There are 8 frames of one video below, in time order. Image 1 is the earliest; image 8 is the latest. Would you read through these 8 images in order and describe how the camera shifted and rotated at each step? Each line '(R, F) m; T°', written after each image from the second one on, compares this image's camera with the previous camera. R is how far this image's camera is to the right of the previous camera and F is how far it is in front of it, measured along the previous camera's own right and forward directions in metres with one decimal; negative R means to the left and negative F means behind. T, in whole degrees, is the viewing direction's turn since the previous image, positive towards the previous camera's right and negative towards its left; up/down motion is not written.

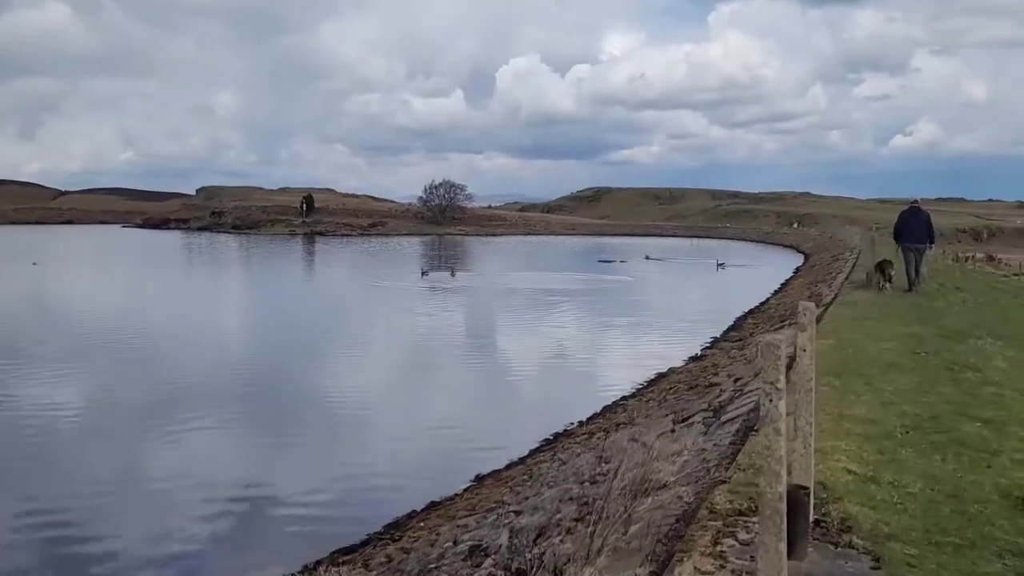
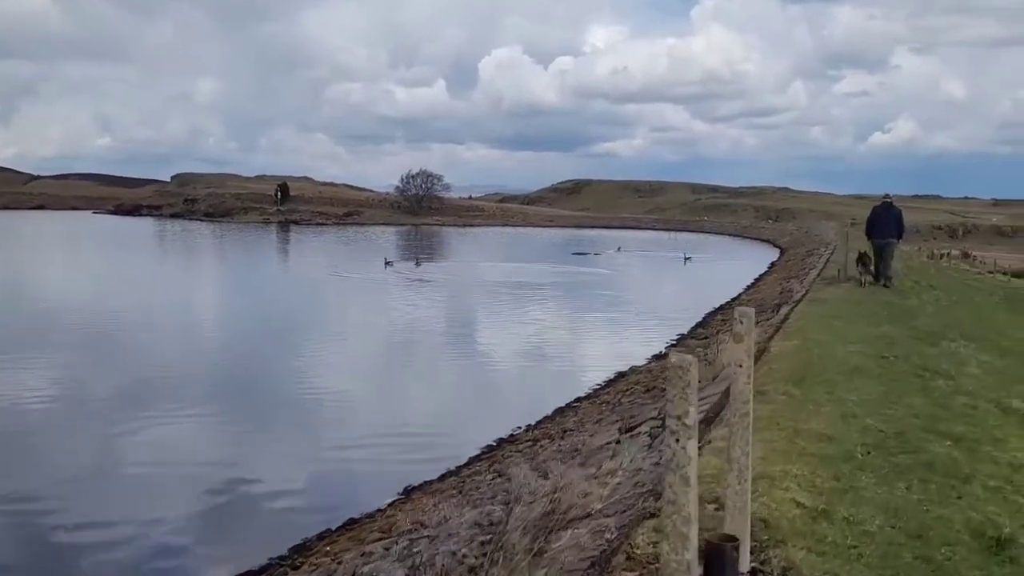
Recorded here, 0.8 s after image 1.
(+0.4, +0.7) m; +1°
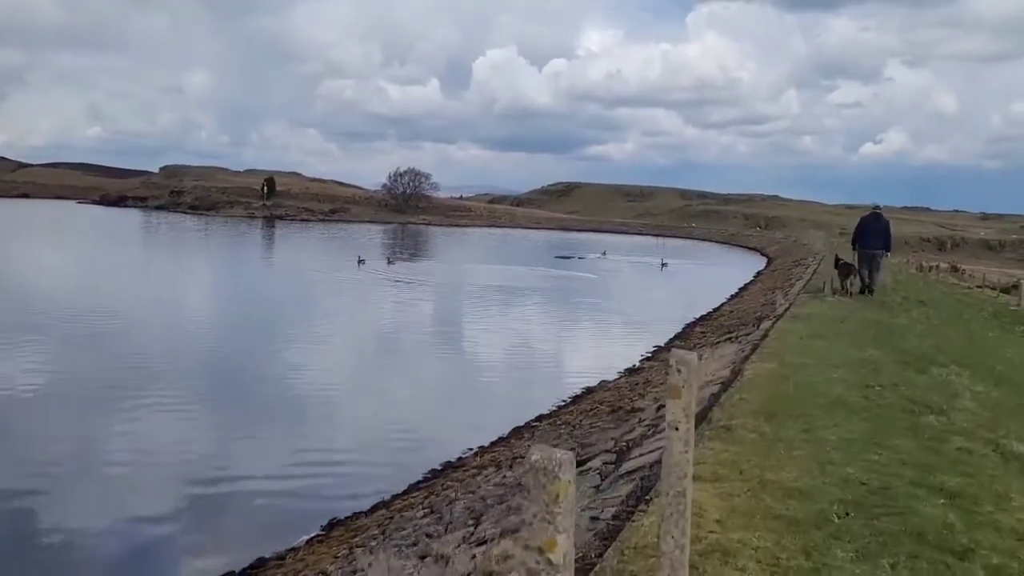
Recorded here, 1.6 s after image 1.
(+0.4, +0.8) m; +1°
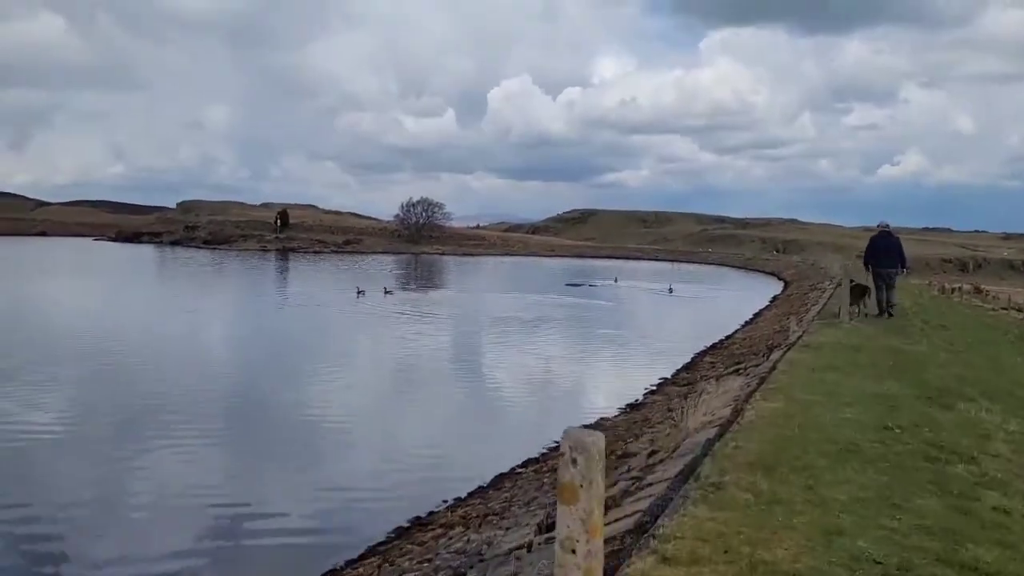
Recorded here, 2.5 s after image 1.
(+0.4, +0.8) m; -1°
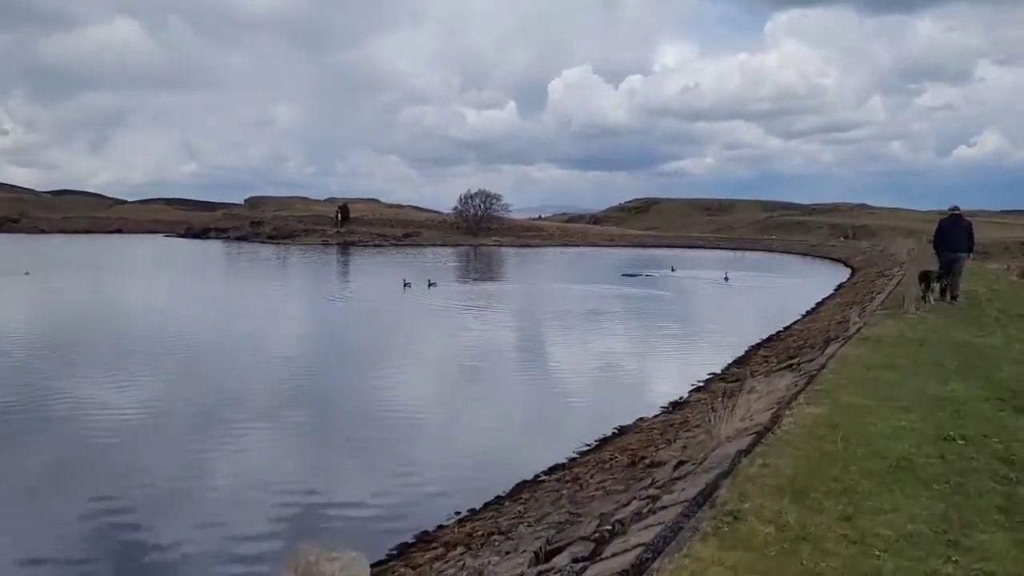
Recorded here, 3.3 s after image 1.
(+0.4, +0.7) m; -4°
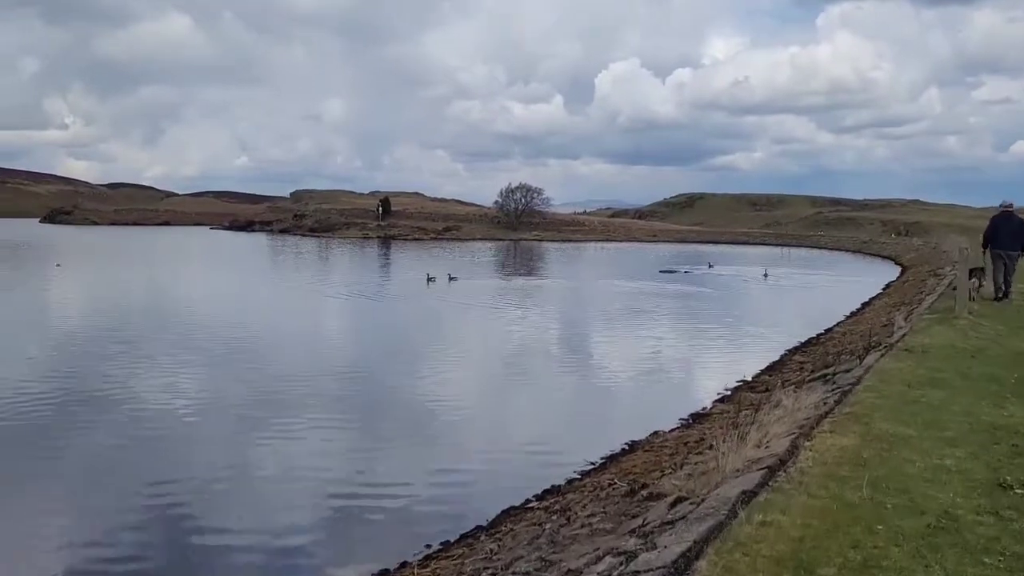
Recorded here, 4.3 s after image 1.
(+0.5, +1.0) m; -3°
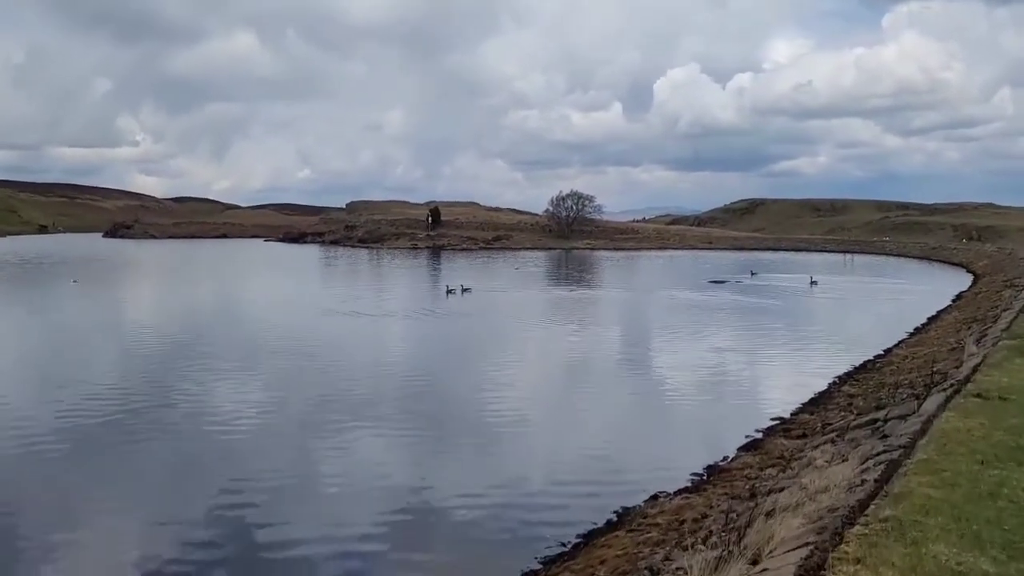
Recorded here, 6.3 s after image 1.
(+0.9, +1.9) m; -4°
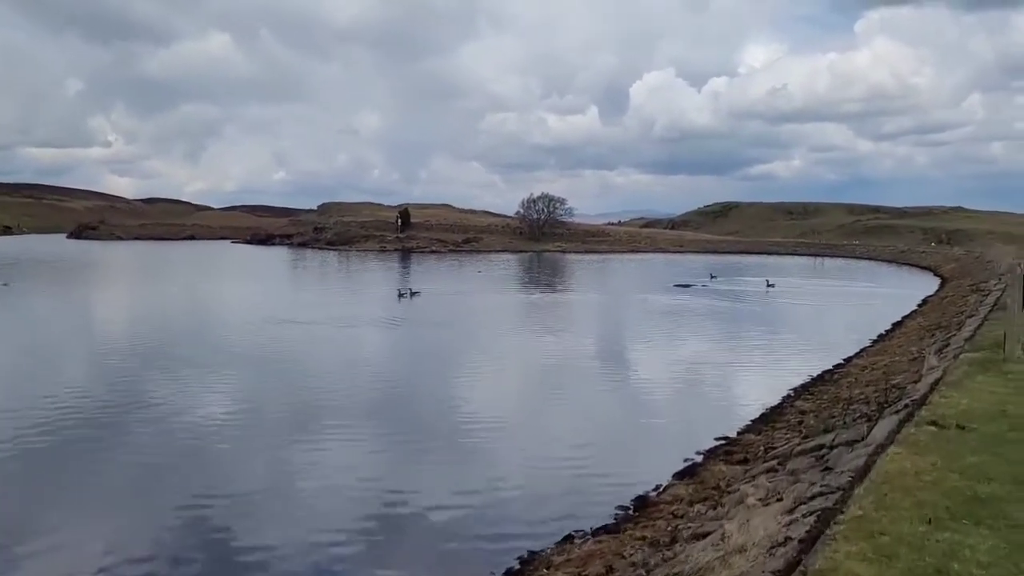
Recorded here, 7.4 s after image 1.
(+0.7, +1.1) m; +2°
